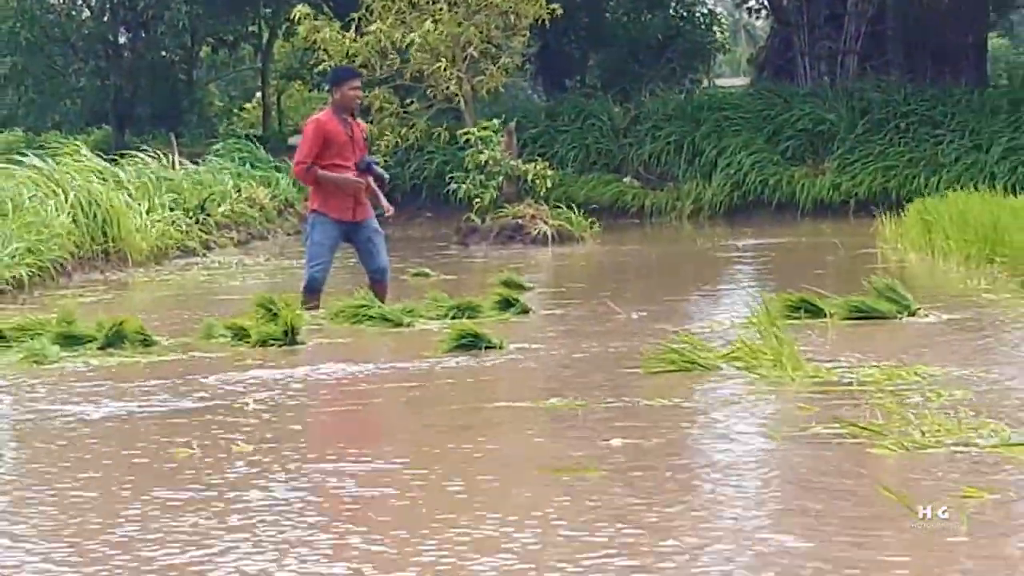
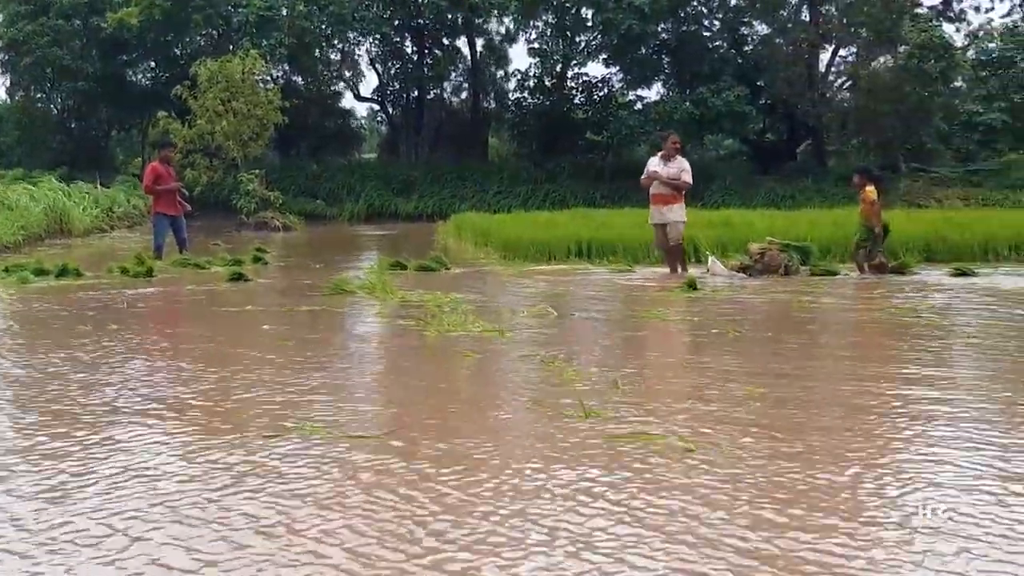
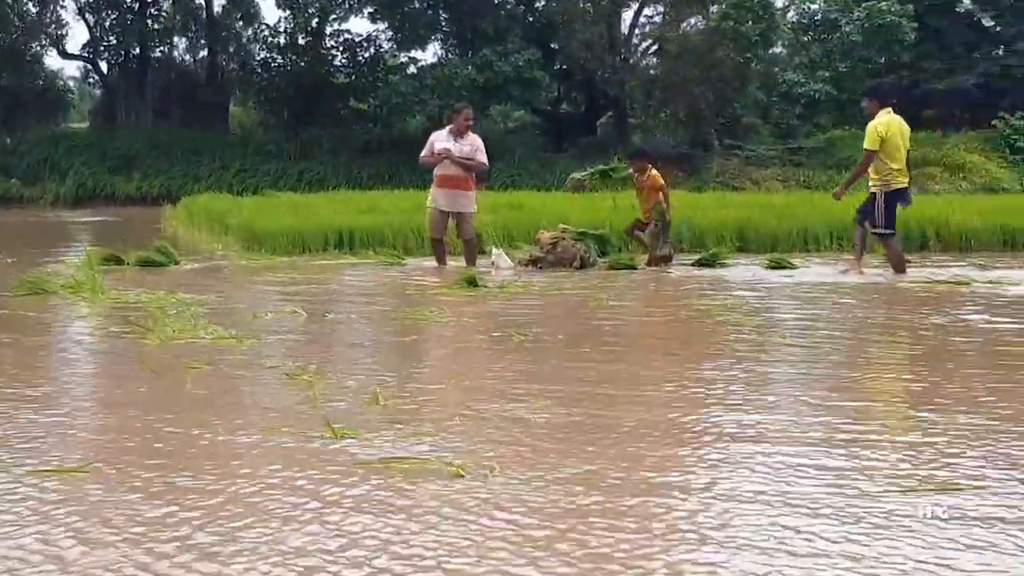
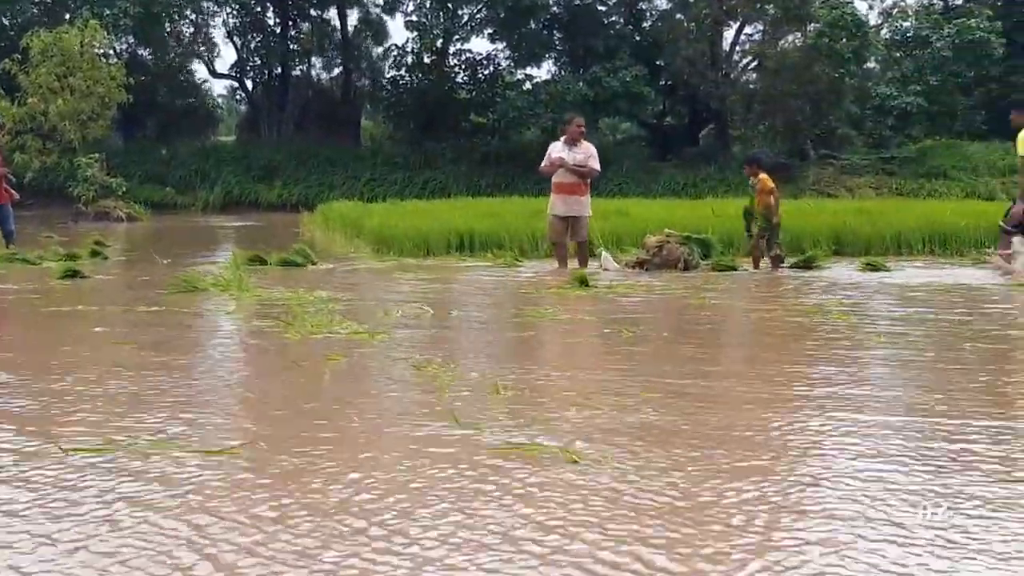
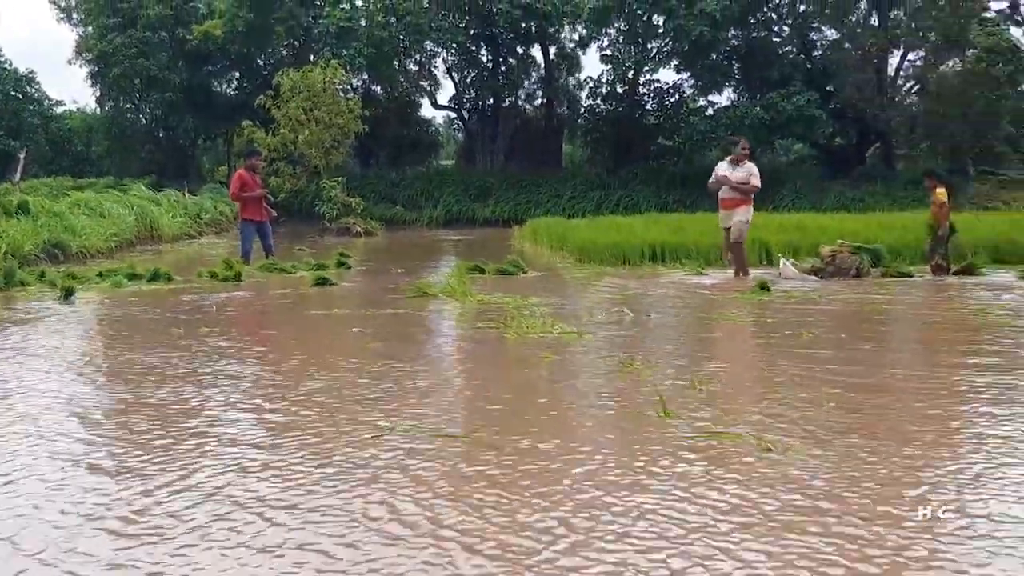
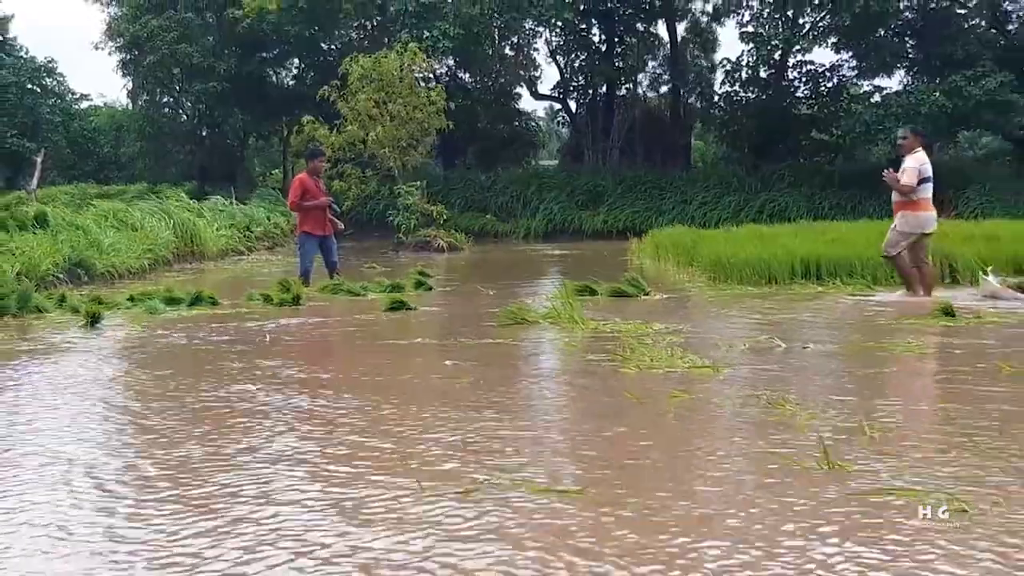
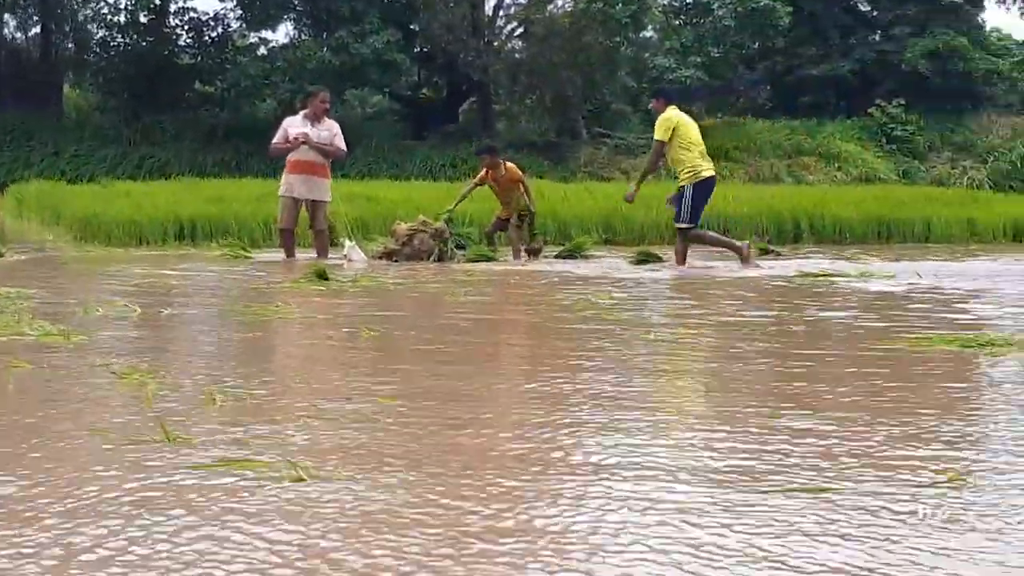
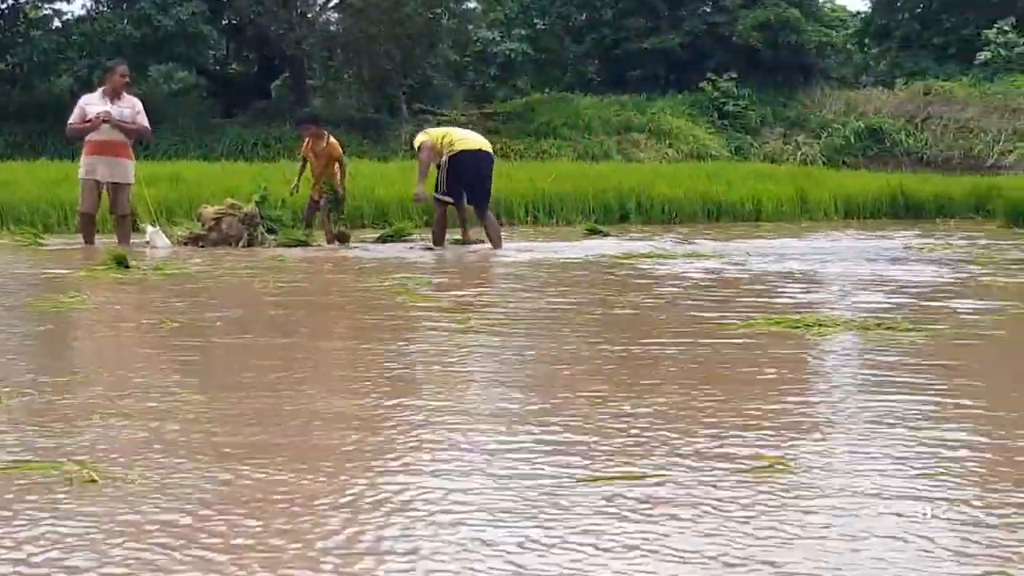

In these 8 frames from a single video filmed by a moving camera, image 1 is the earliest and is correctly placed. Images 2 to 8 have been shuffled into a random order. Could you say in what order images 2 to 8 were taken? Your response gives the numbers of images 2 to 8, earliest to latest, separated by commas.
6, 5, 2, 4, 3, 7, 8
